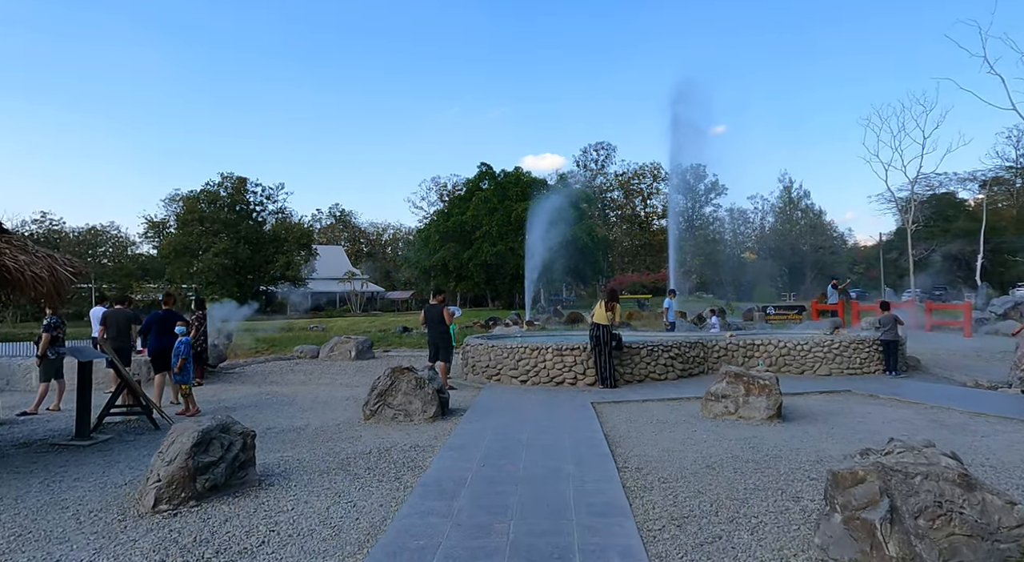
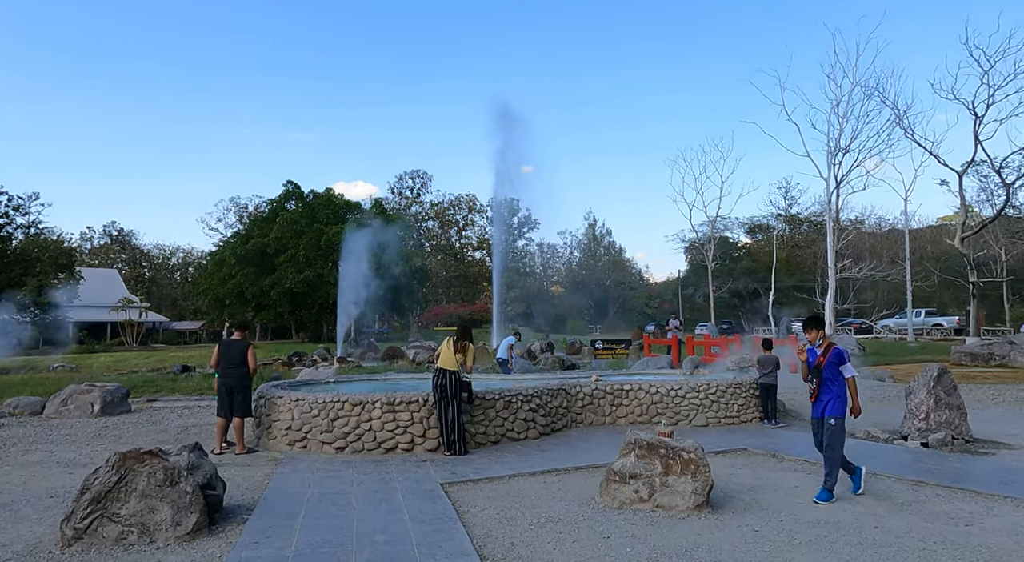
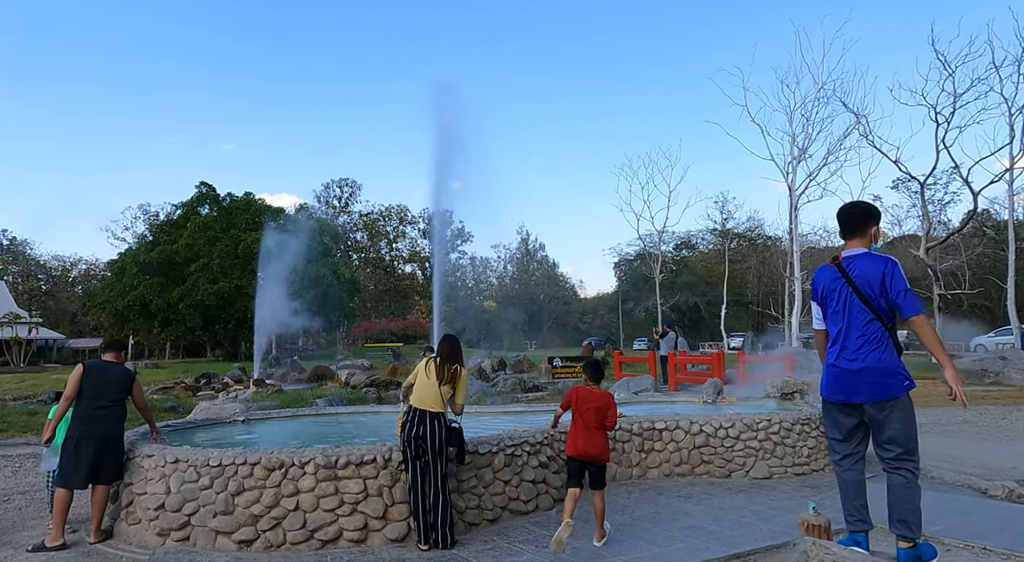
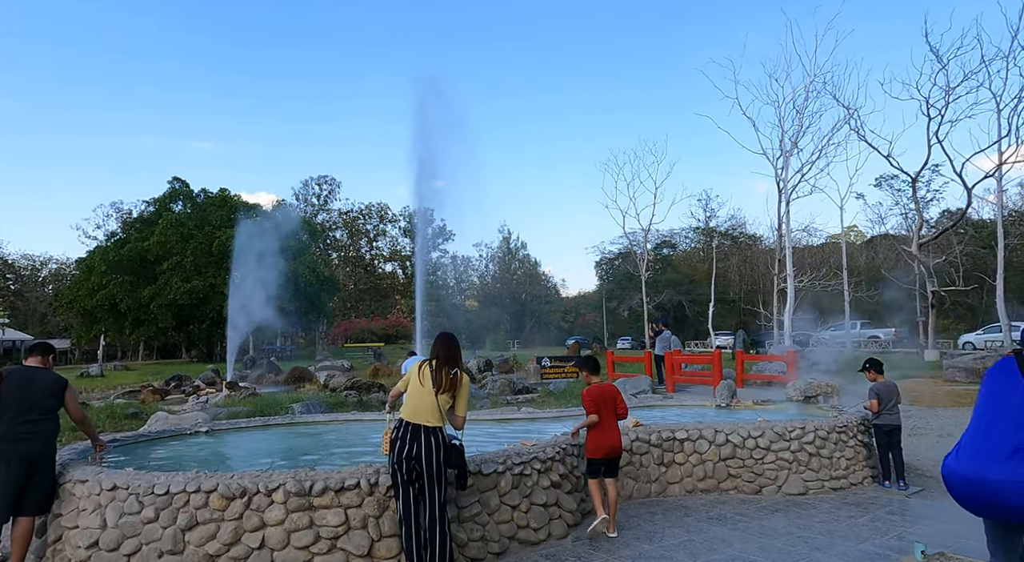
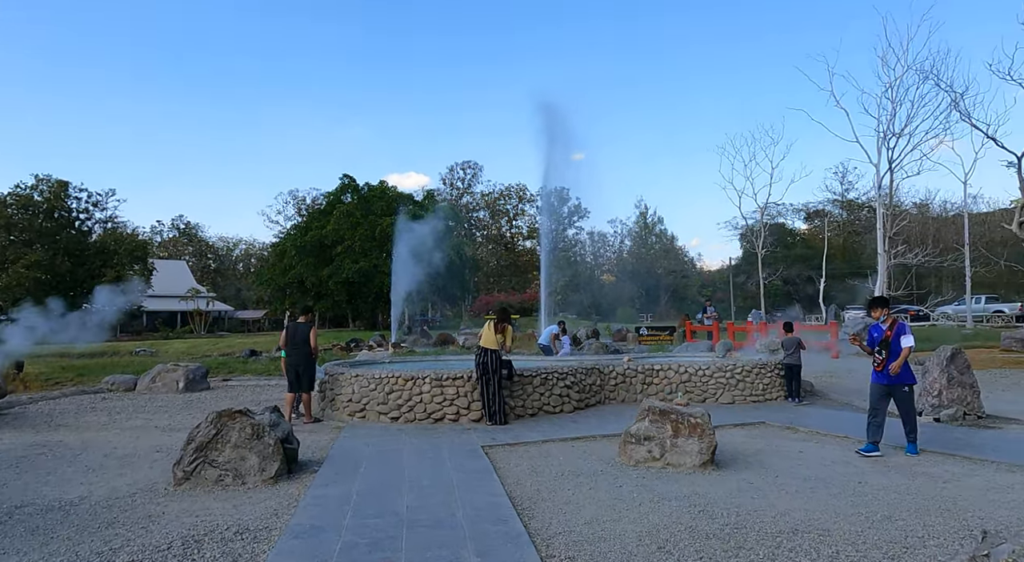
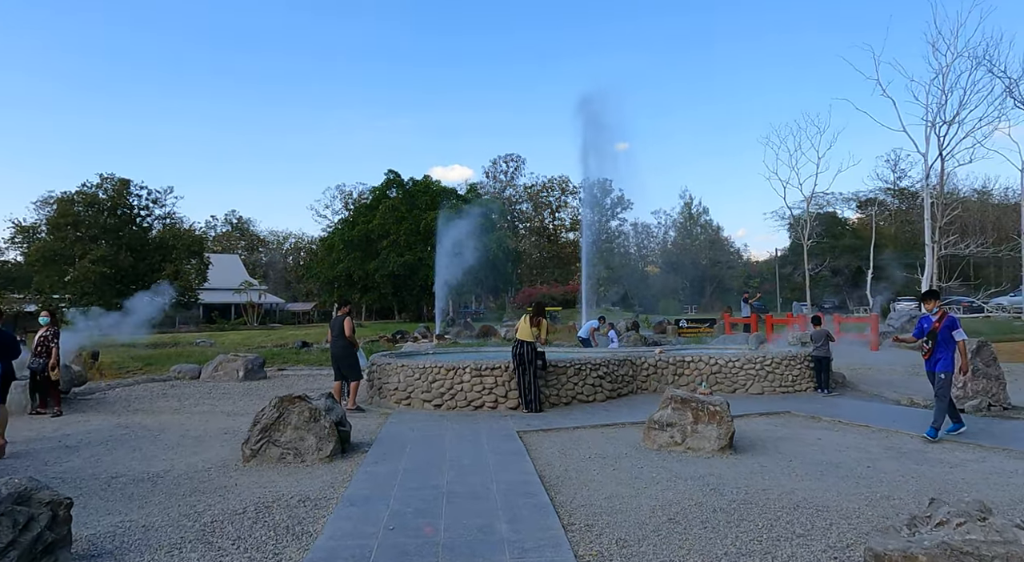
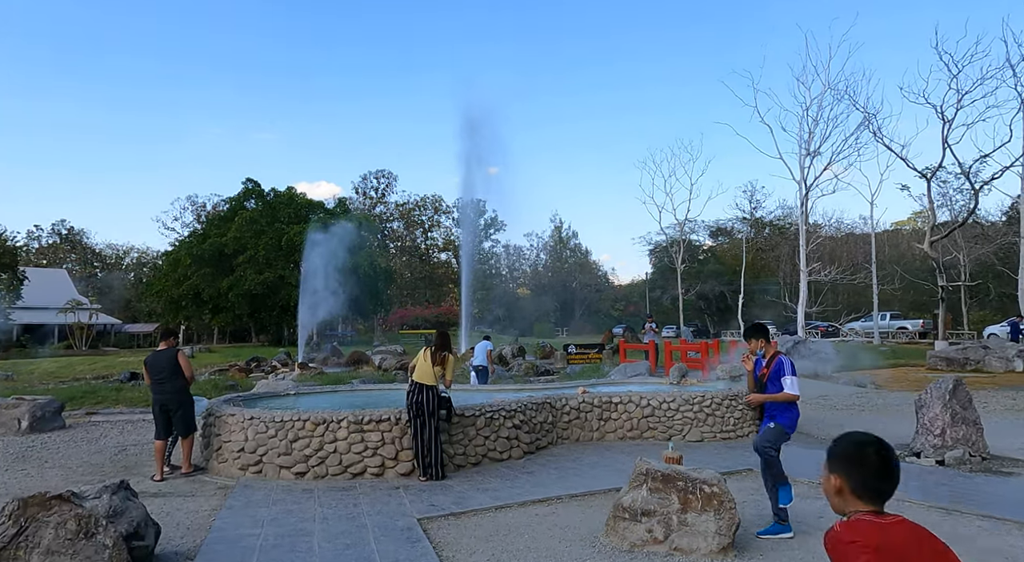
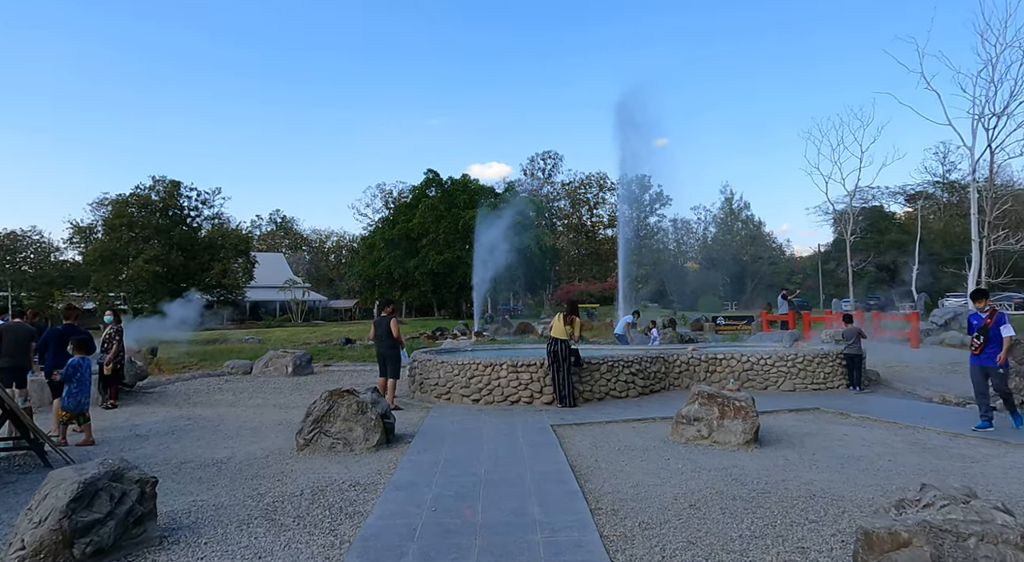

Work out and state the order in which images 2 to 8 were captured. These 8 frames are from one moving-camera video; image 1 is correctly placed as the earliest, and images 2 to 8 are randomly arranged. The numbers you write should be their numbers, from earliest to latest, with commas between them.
8, 6, 5, 2, 7, 3, 4
